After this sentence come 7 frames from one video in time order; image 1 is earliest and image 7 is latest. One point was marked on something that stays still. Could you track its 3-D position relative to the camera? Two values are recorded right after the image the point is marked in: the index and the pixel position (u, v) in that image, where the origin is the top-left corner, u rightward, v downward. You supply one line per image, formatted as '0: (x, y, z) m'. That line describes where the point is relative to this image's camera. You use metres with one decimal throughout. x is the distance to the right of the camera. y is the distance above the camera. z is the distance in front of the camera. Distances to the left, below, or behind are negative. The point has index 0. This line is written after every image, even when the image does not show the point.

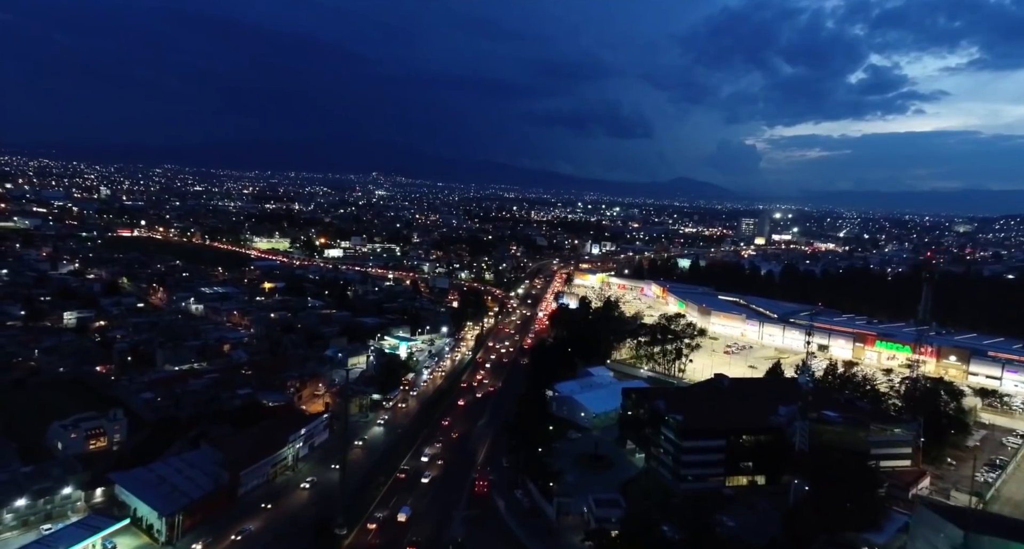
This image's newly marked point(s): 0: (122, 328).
0: (-10.4, -1.4, +17.9) m
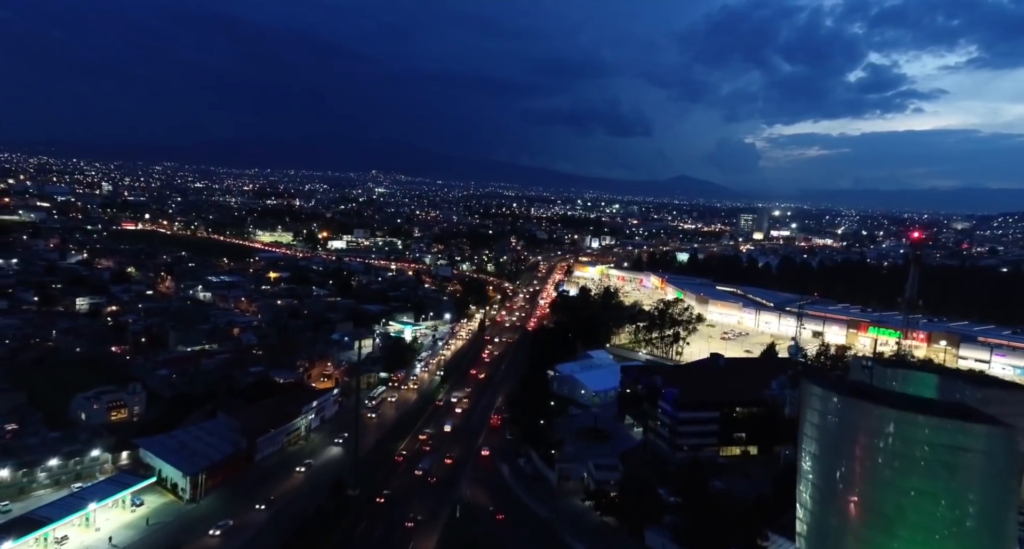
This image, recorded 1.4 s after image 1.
0: (-10.3, -1.0, +18.3) m
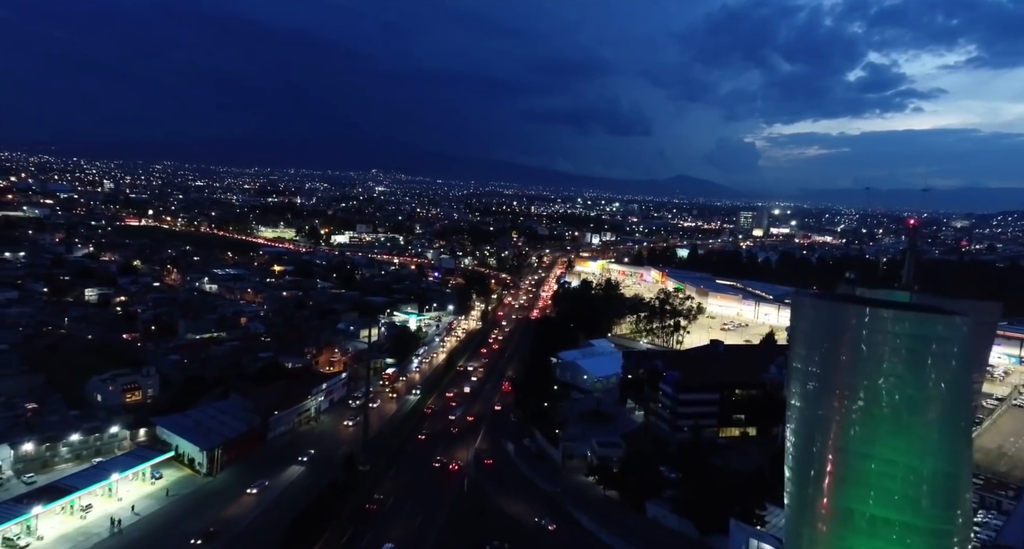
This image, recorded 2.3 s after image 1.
0: (-10.2, -0.8, +18.6) m
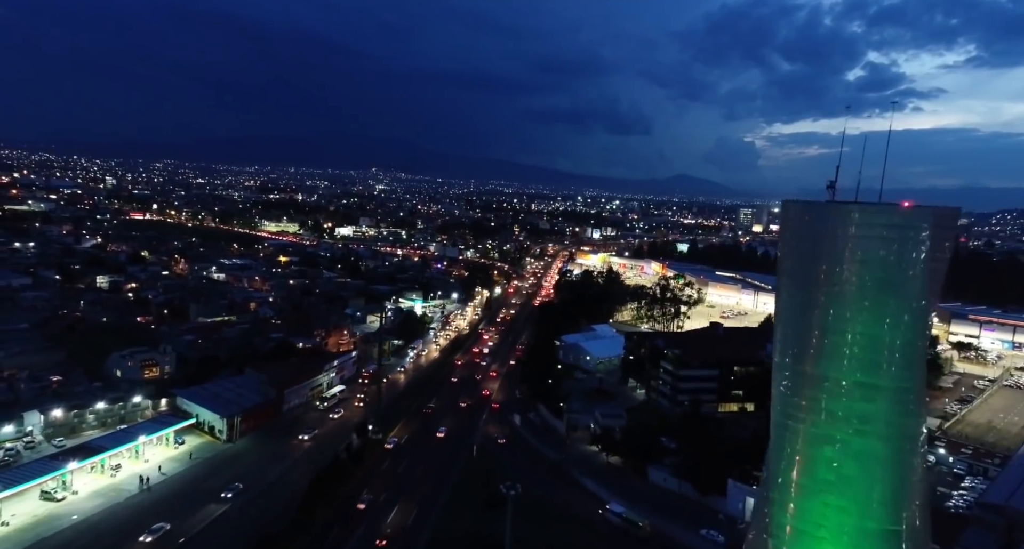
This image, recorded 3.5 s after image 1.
0: (-10.1, -0.4, +19.0) m
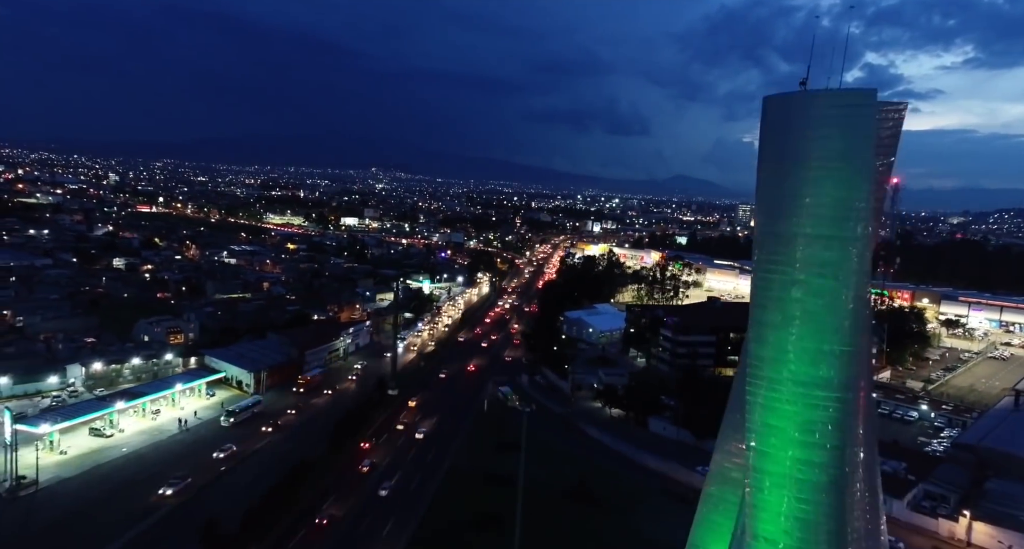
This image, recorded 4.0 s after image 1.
0: (-10.0, +0.1, +19.6) m
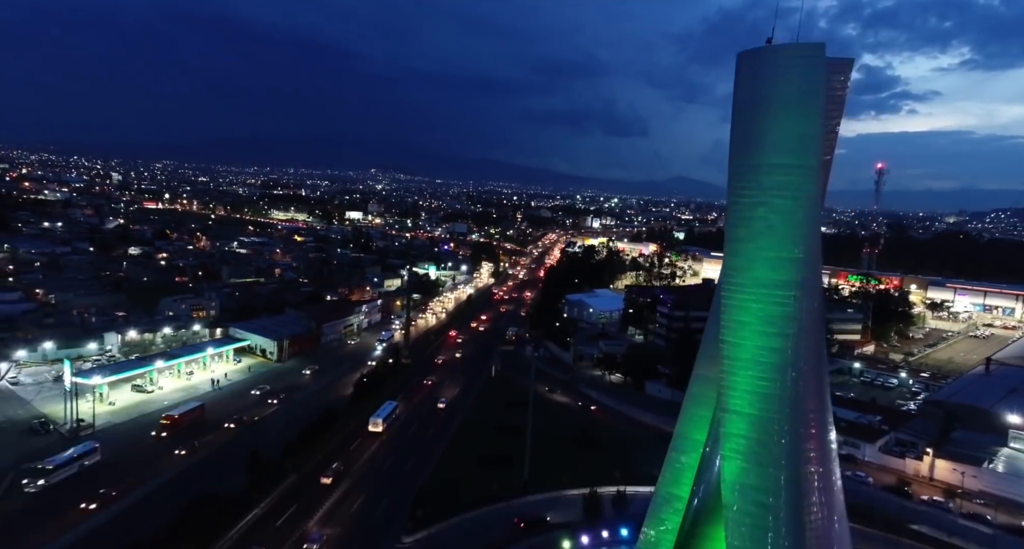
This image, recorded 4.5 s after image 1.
0: (-9.9, +0.5, +20.3) m
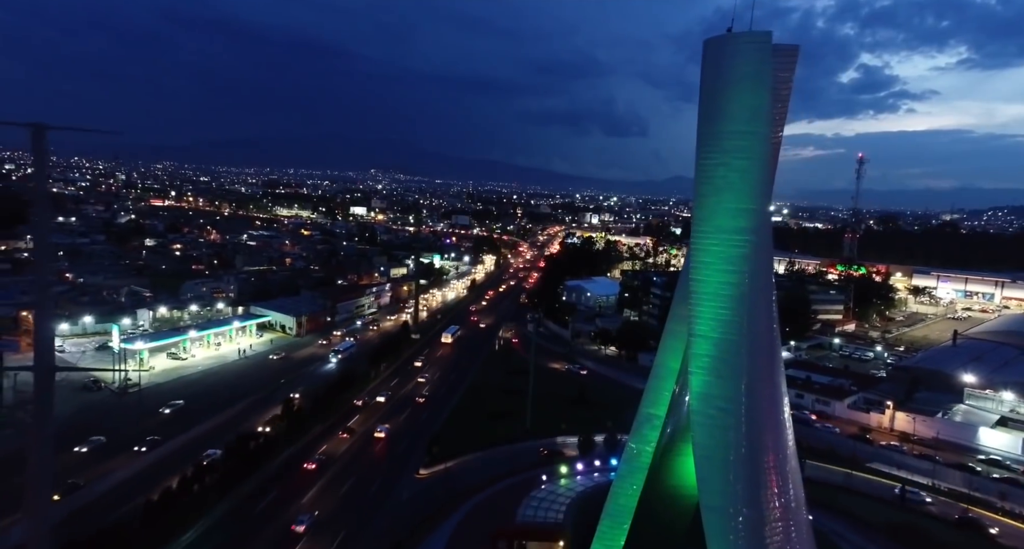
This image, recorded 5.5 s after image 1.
0: (-9.9, +0.8, +21.1) m
